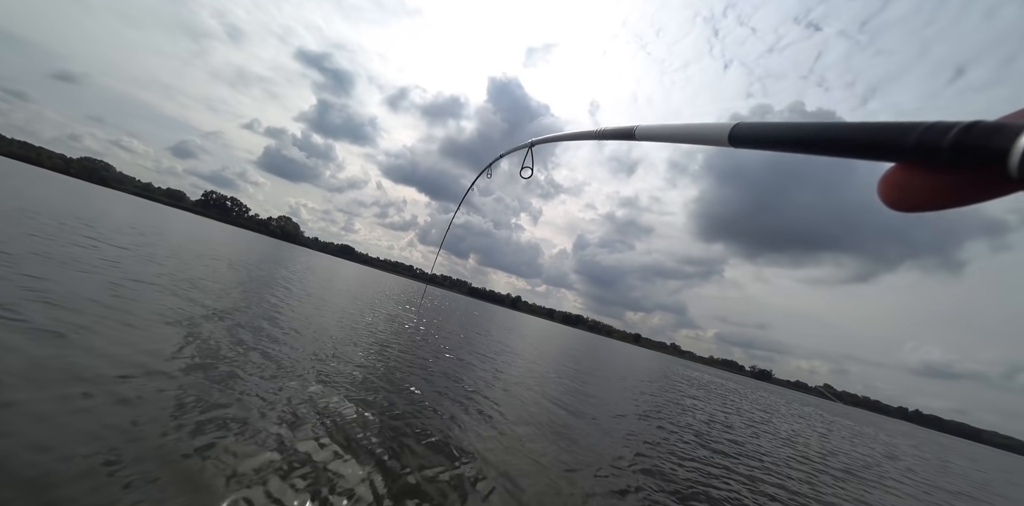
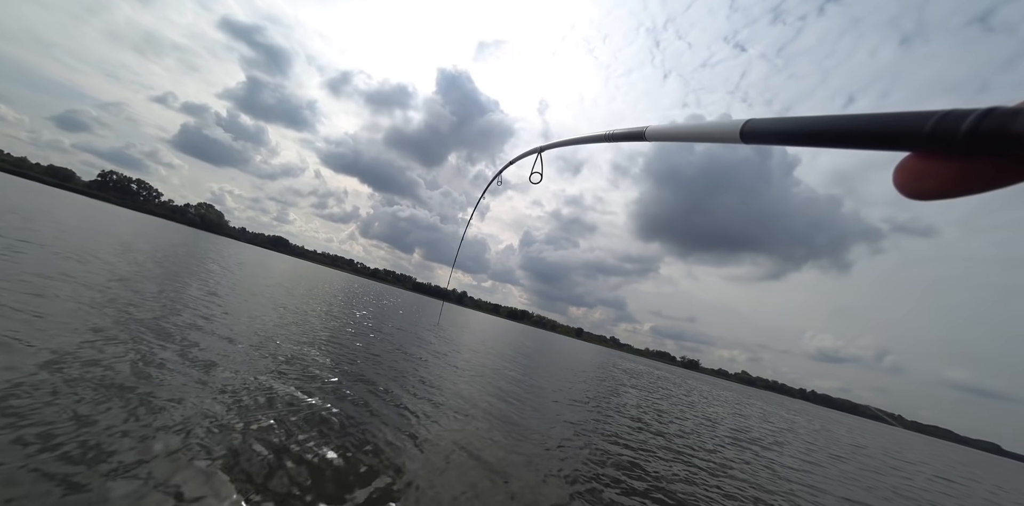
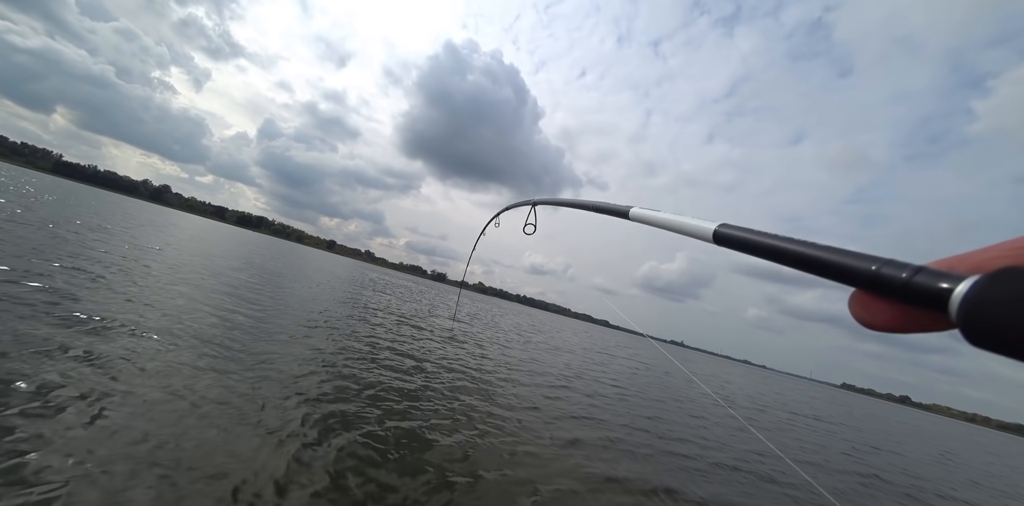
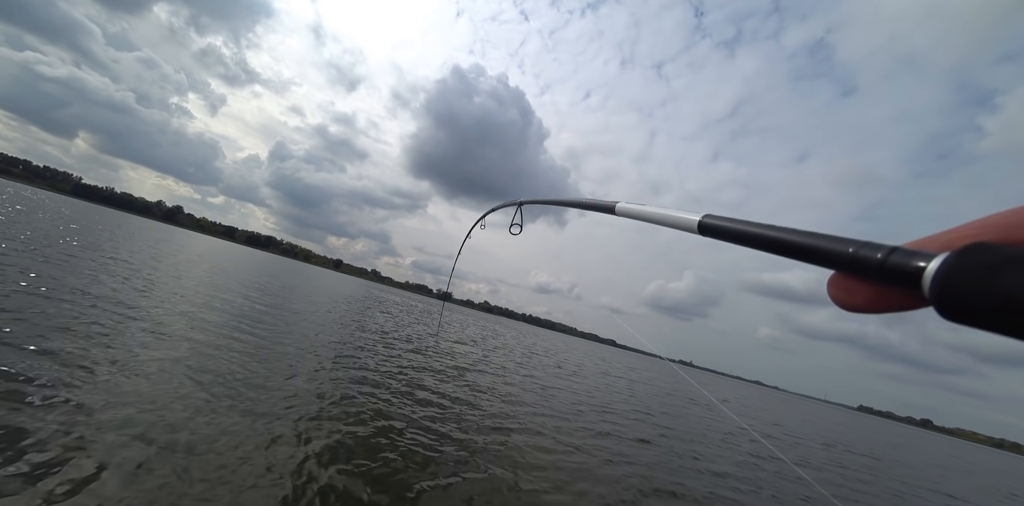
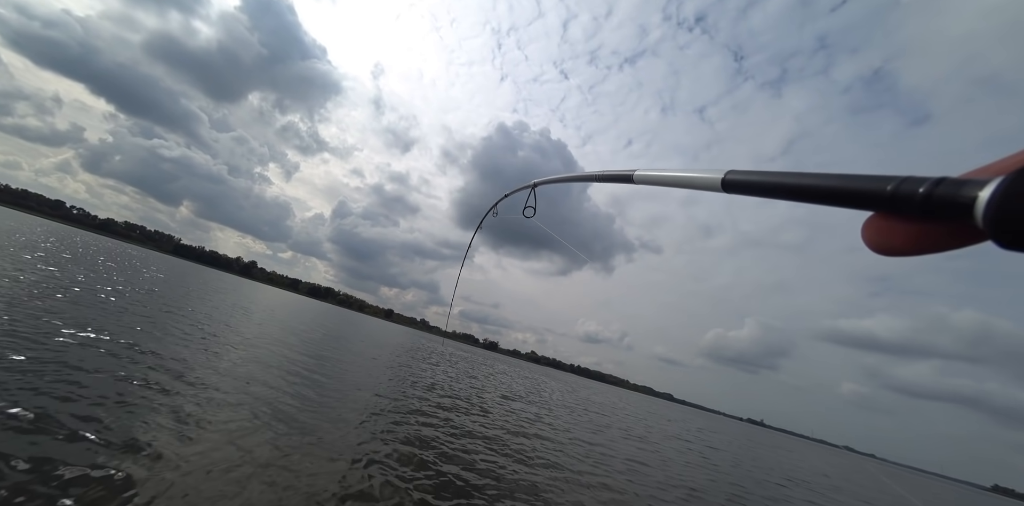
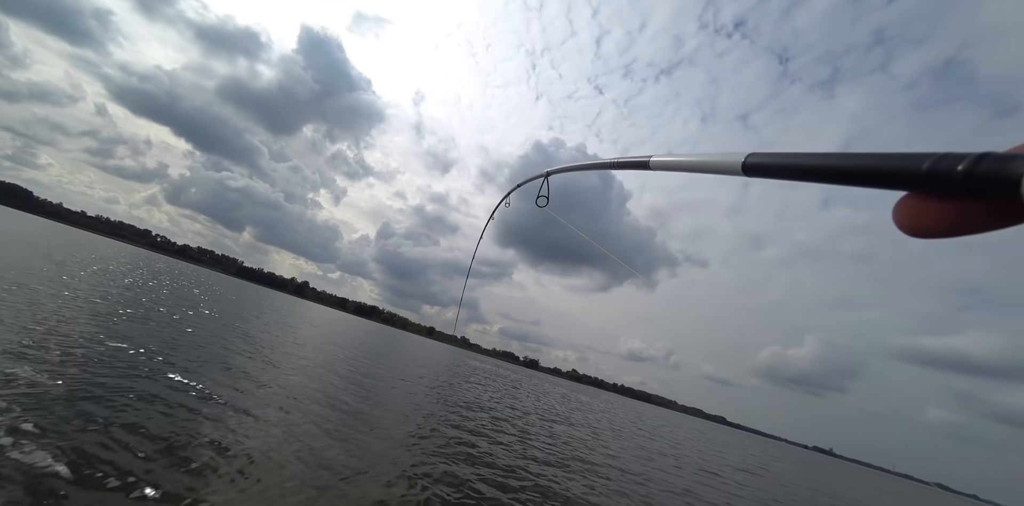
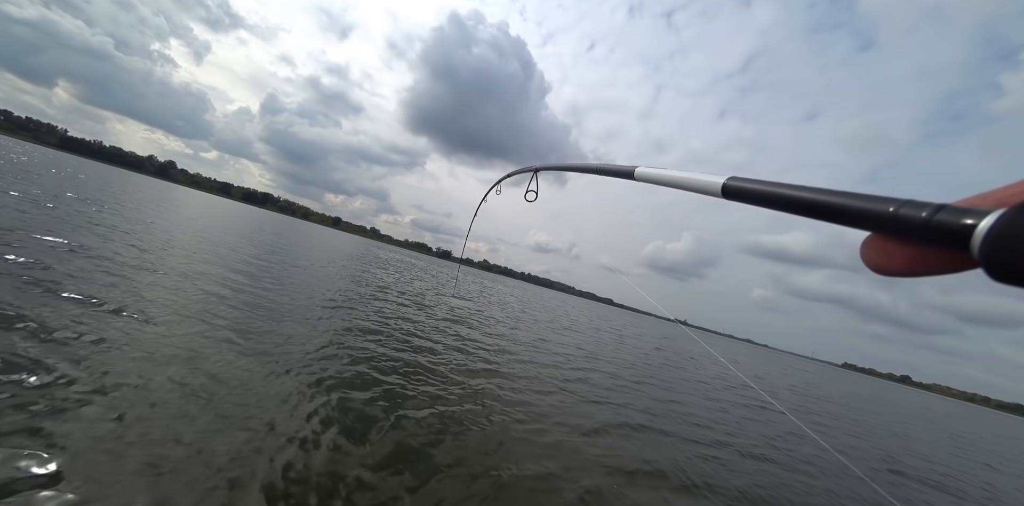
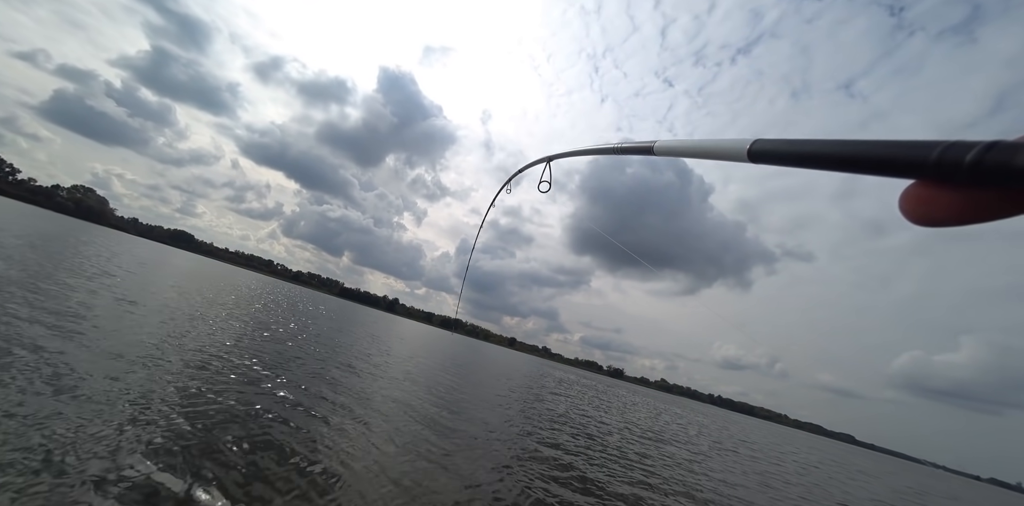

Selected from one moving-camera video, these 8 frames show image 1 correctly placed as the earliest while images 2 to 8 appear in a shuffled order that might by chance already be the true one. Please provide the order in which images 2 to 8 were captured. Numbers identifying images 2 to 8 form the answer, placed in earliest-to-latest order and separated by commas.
2, 8, 6, 5, 4, 7, 3
